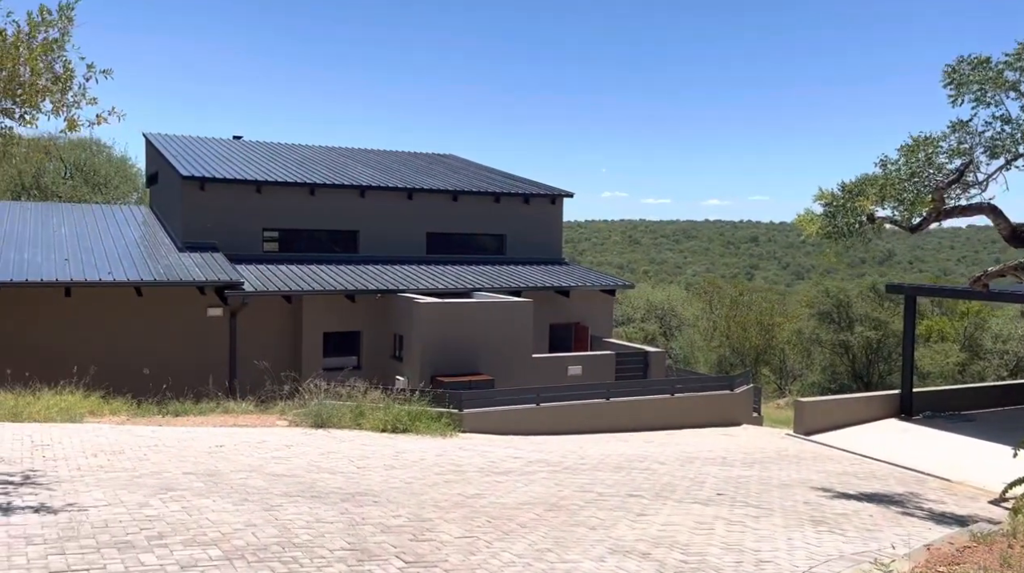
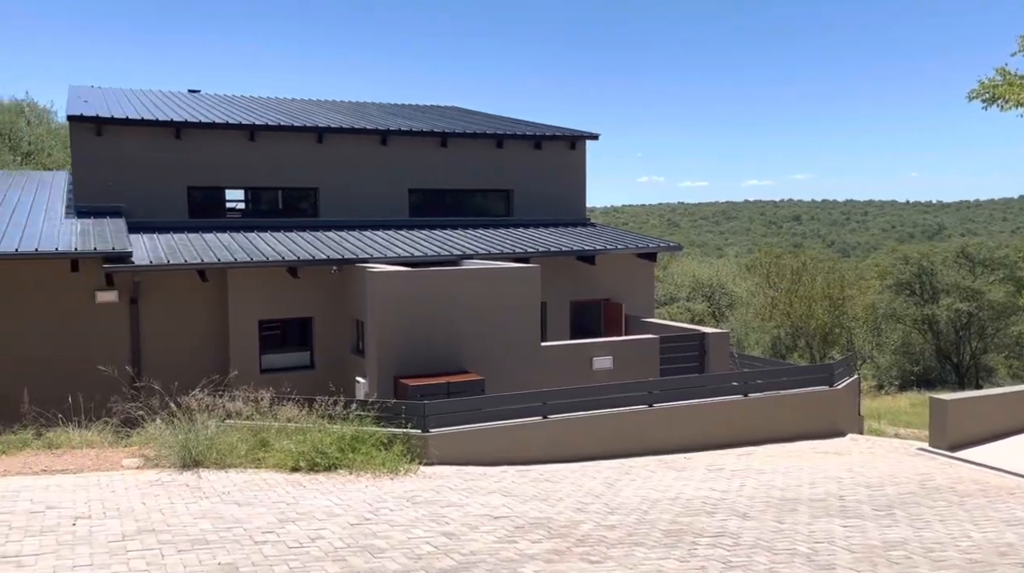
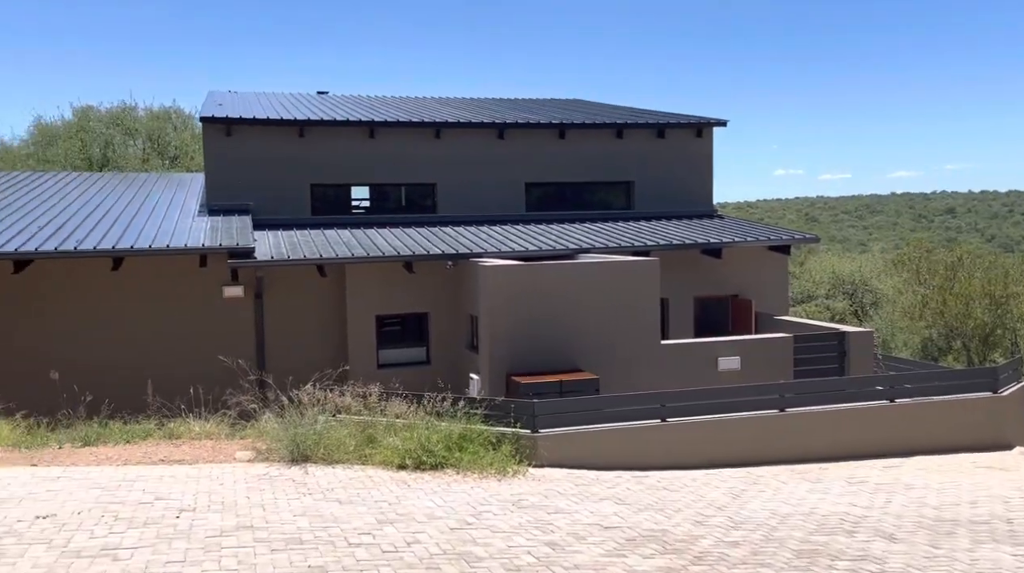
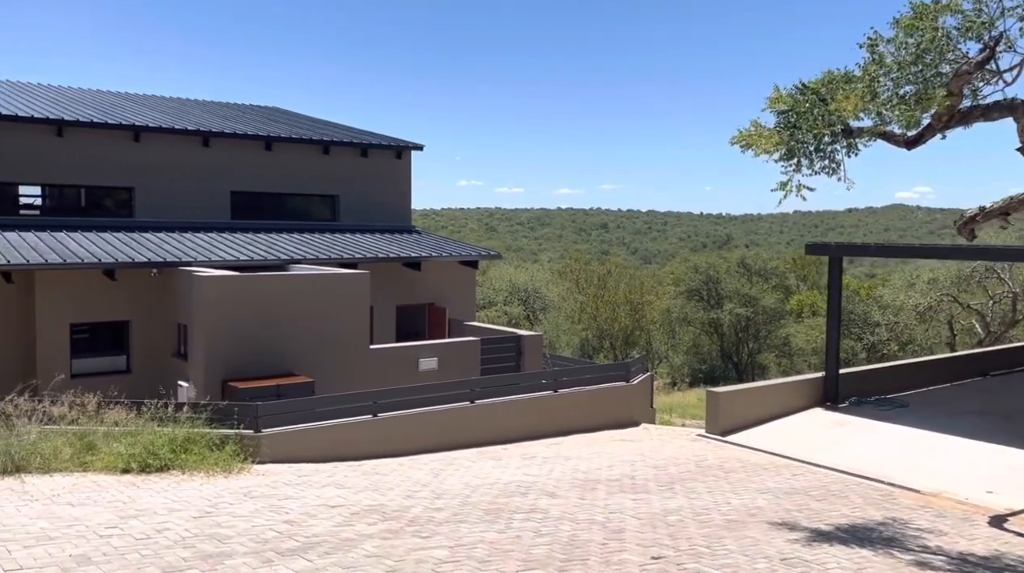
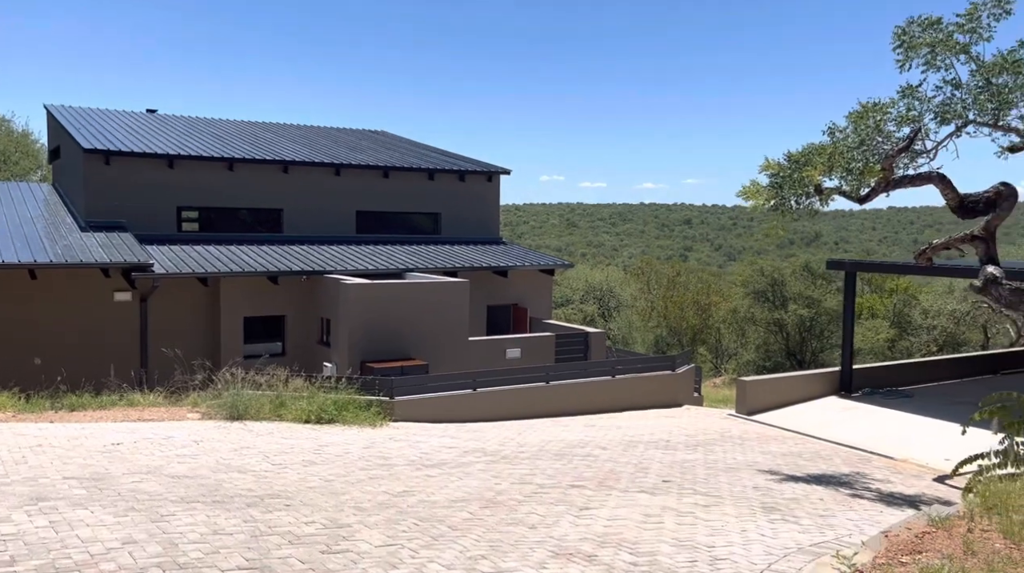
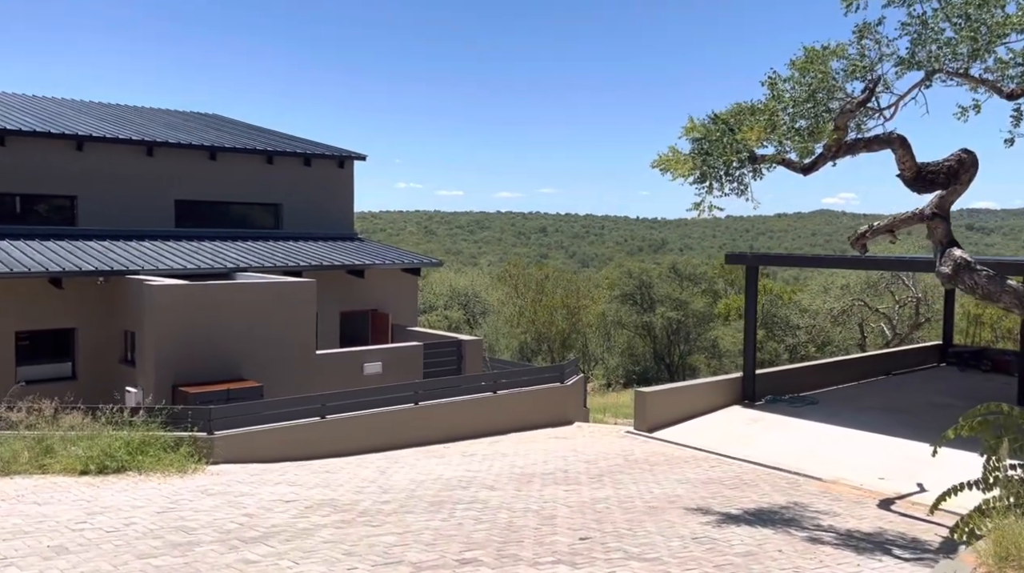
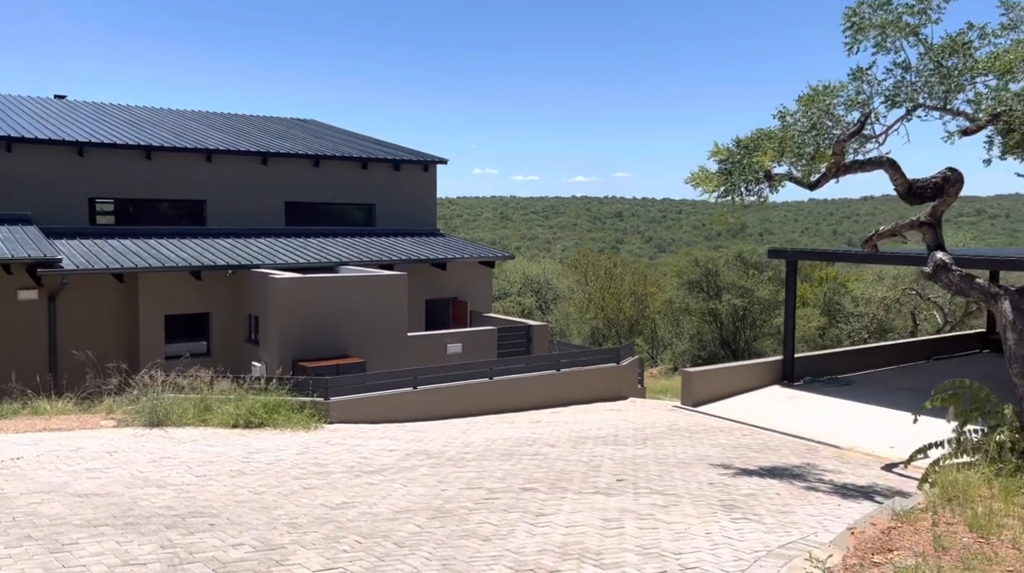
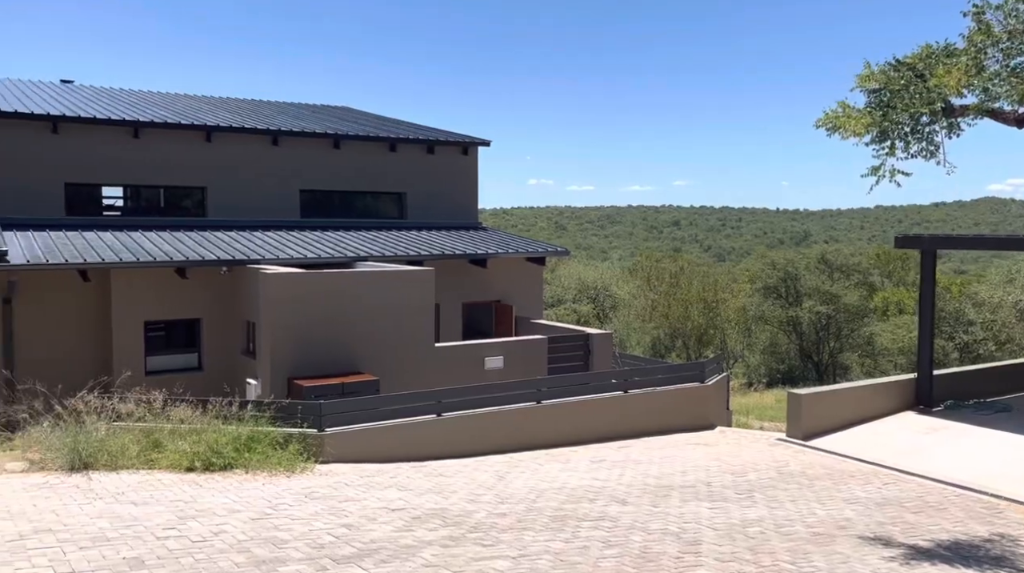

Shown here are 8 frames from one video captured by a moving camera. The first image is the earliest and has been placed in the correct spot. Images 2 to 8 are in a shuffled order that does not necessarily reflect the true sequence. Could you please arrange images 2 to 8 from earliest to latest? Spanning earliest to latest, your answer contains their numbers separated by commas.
5, 7, 6, 4, 8, 2, 3
